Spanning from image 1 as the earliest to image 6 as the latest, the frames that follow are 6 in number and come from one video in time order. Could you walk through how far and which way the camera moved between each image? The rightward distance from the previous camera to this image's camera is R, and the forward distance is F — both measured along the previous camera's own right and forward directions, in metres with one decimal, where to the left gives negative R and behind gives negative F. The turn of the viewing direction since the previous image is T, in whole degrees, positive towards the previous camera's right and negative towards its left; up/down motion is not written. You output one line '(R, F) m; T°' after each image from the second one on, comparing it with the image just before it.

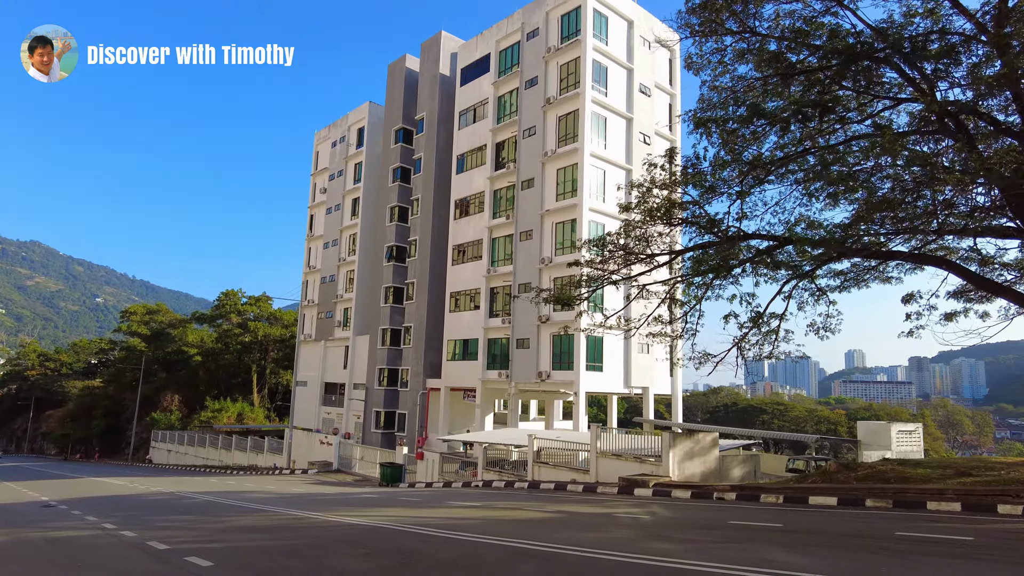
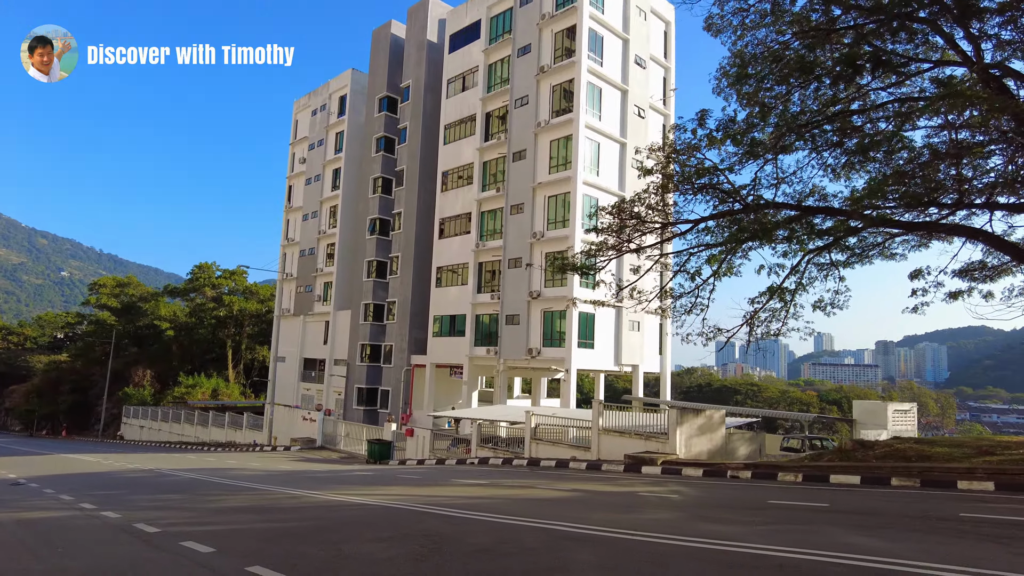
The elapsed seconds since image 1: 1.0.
(-0.7, +0.8) m; +2°
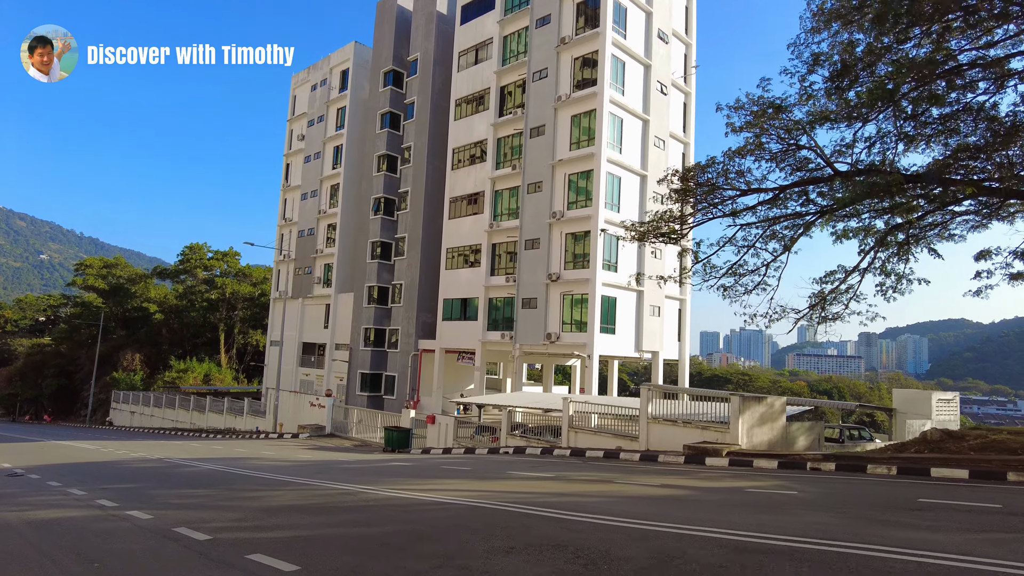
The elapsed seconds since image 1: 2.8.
(-1.4, +1.4) m; +1°
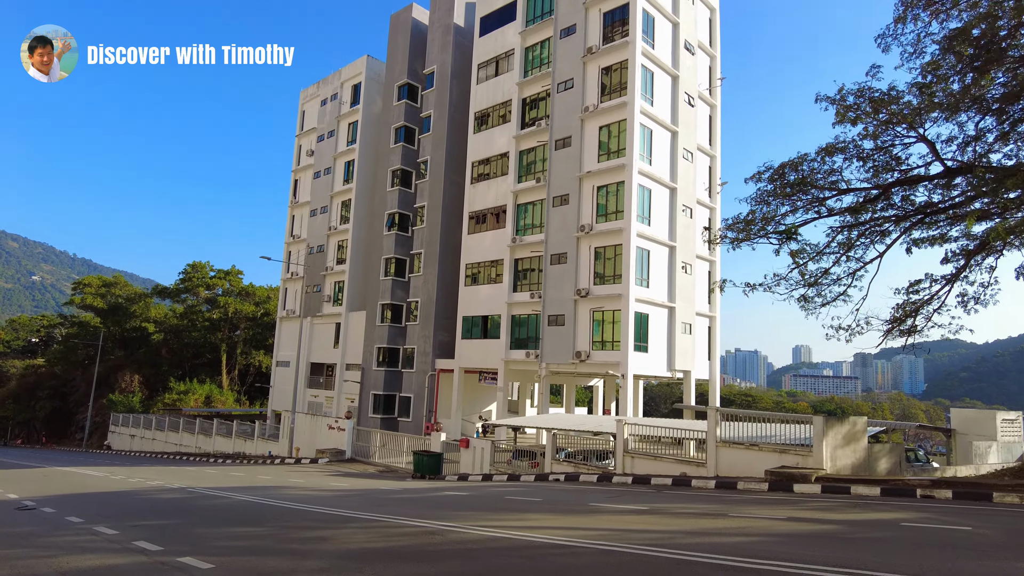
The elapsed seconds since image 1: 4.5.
(-1.4, +1.2) m; +1°
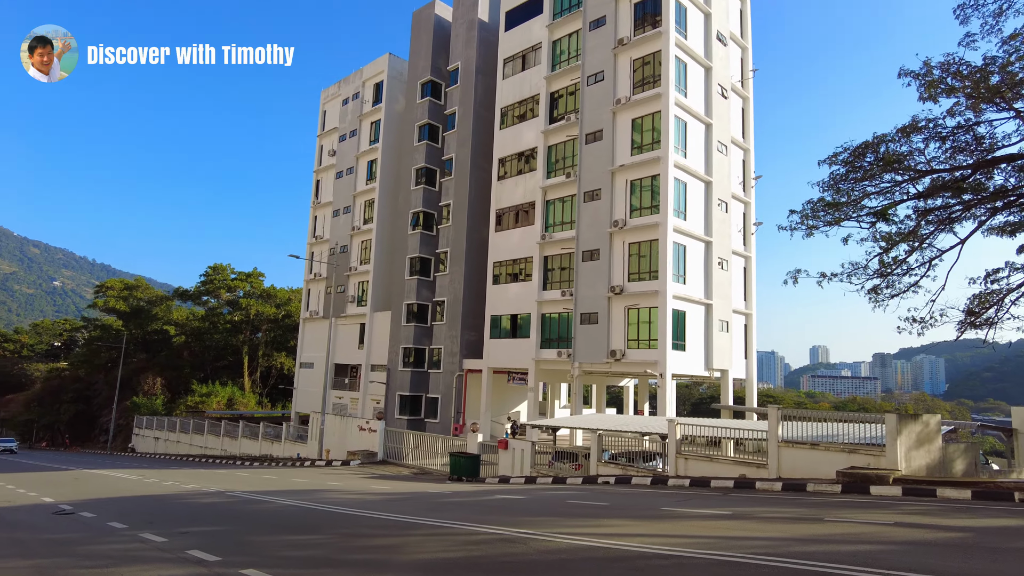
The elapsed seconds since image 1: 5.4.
(-0.8, +0.6) m; -1°
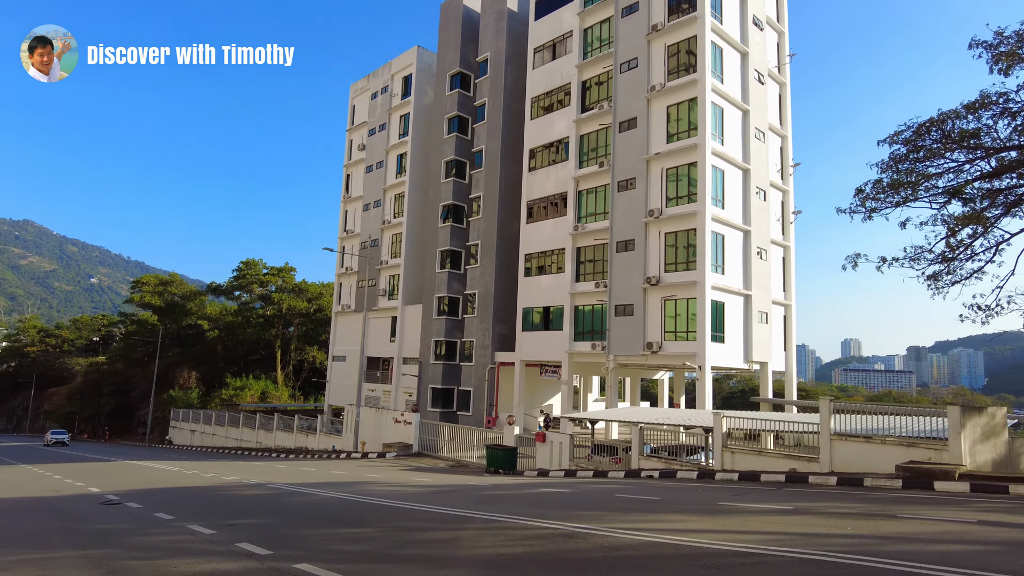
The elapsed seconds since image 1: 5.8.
(-0.3, +0.3) m; -2°
